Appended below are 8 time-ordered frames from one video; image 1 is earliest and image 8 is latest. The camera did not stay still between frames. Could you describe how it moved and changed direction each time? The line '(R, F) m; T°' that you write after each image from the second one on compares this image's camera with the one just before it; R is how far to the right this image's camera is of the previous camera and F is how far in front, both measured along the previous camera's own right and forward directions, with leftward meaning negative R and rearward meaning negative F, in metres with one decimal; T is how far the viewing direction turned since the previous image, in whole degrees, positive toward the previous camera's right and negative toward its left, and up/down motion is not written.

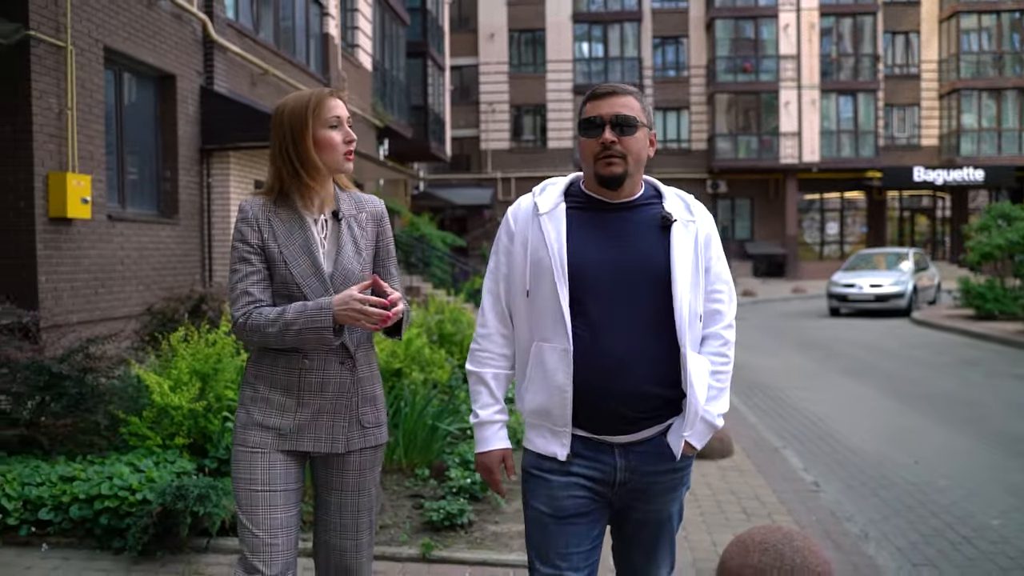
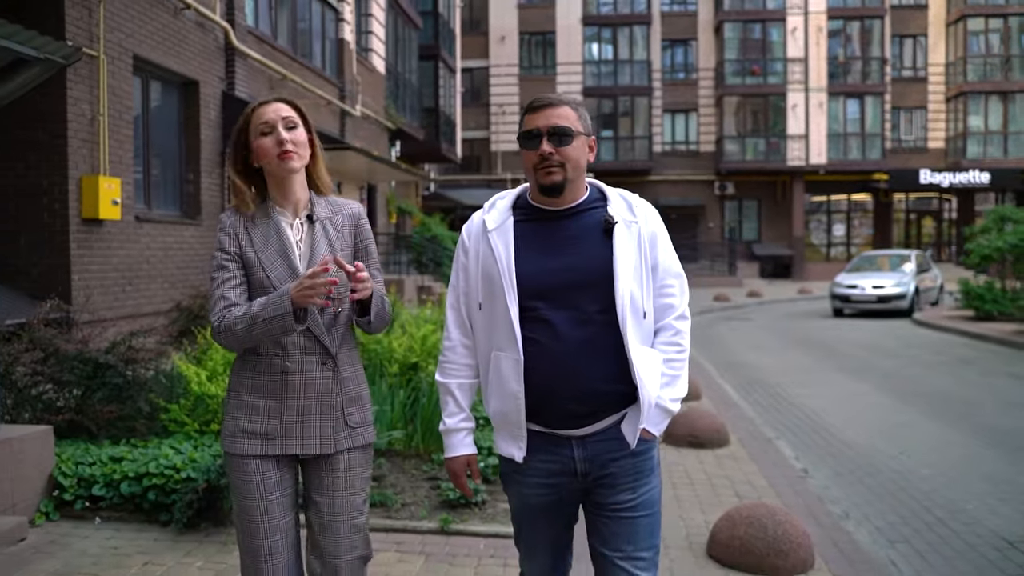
(0.0, -0.5) m; -1°
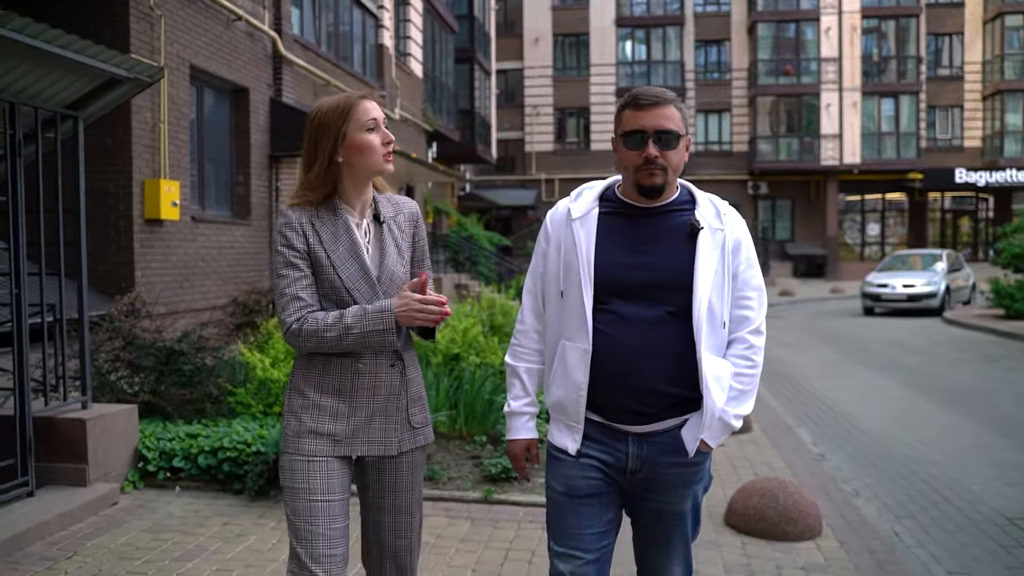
(0.0, -0.5) m; -2°
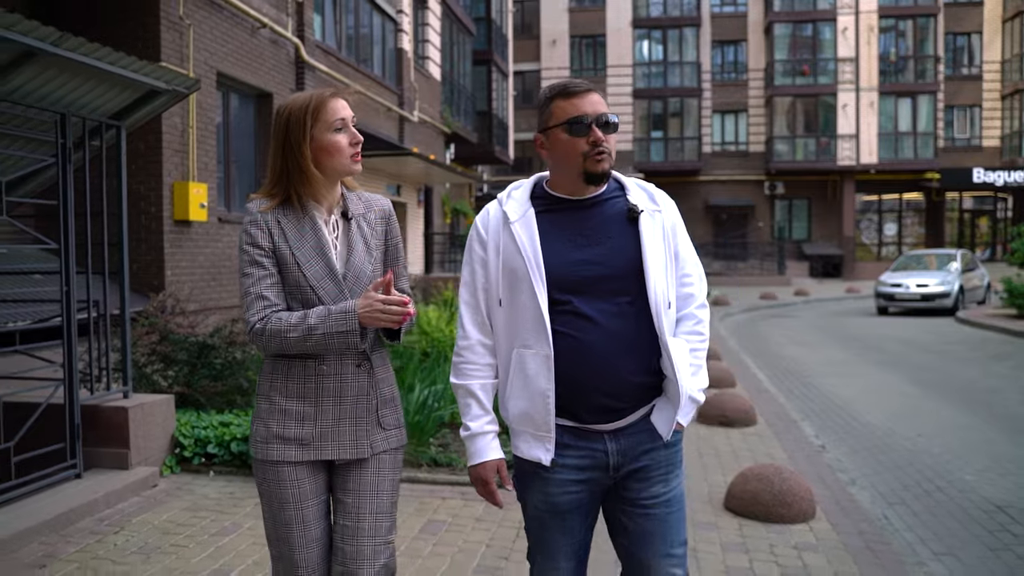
(0.0, -0.4) m; -1°
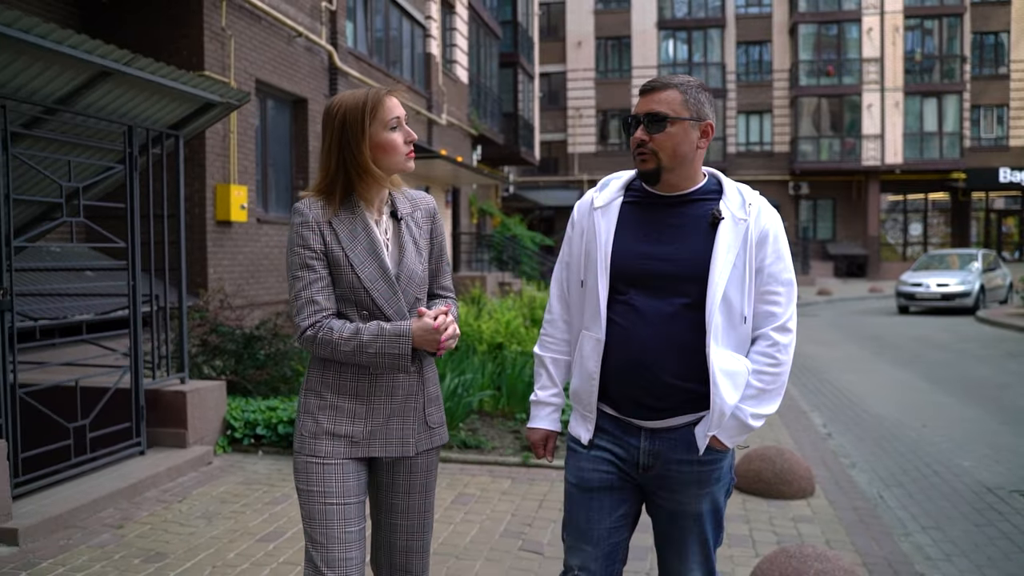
(0.0, -0.5) m; -2°
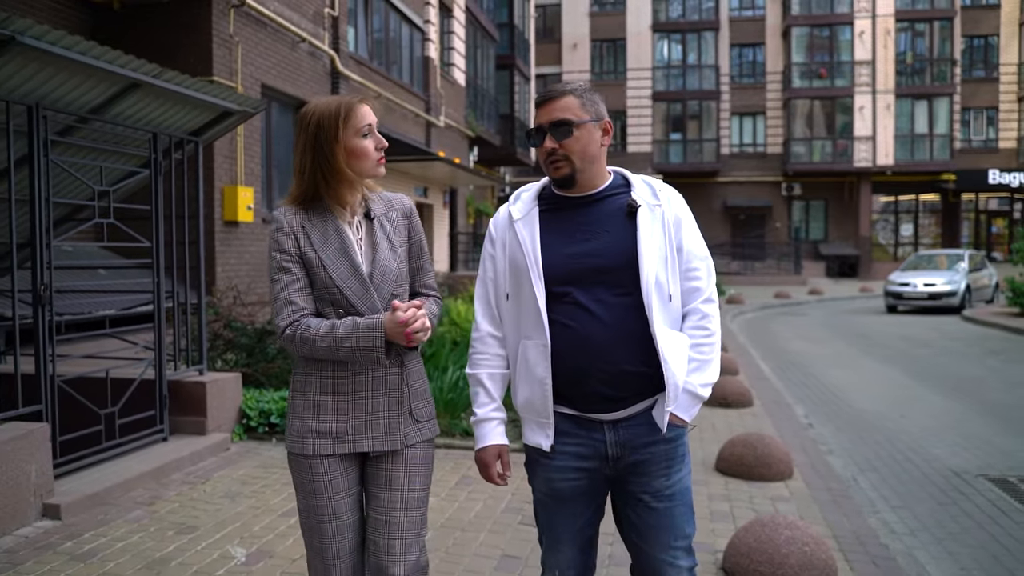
(0.0, -0.4) m; 0°
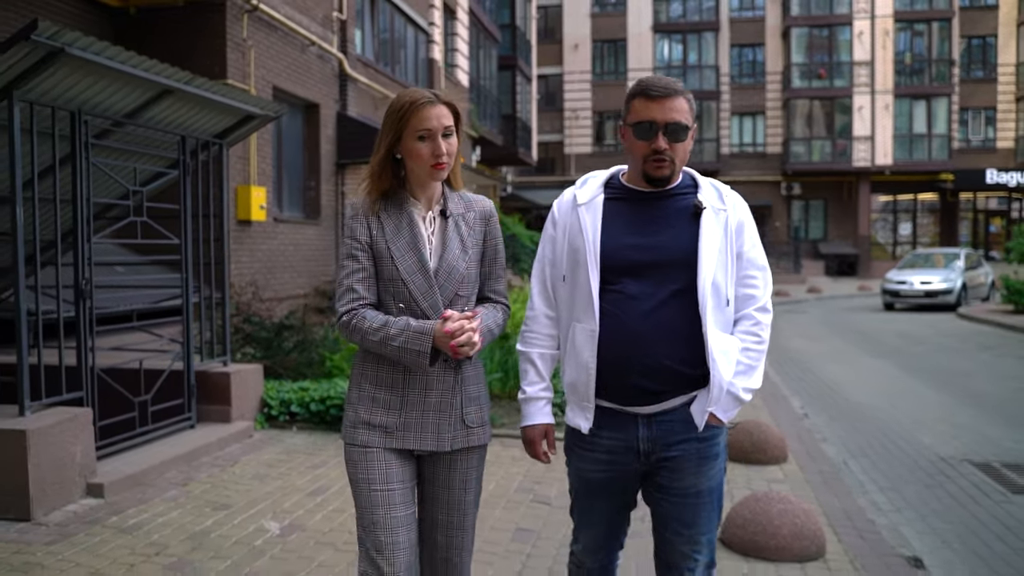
(-0.1, -0.4) m; 0°
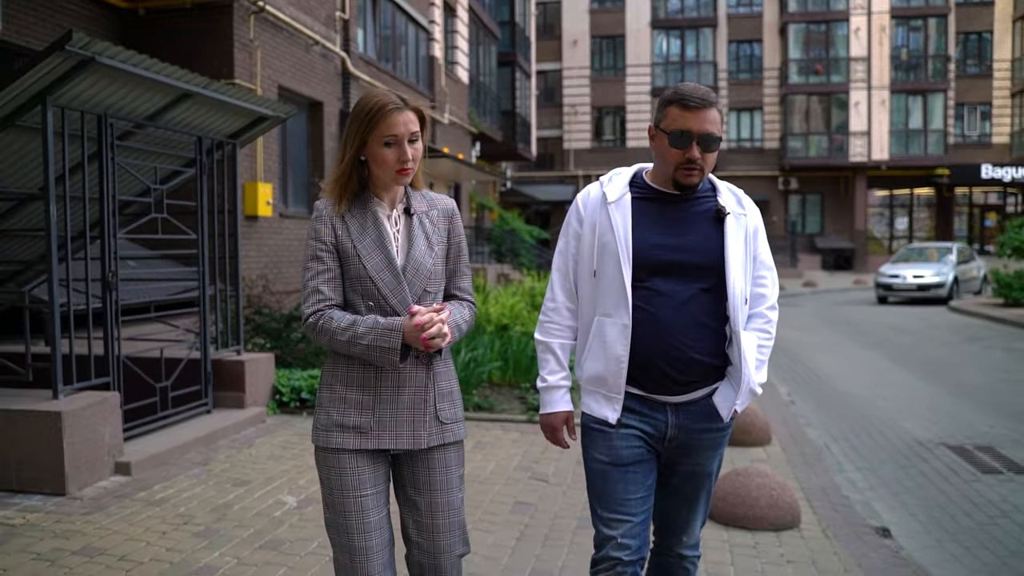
(0.0, -0.4) m; 0°
